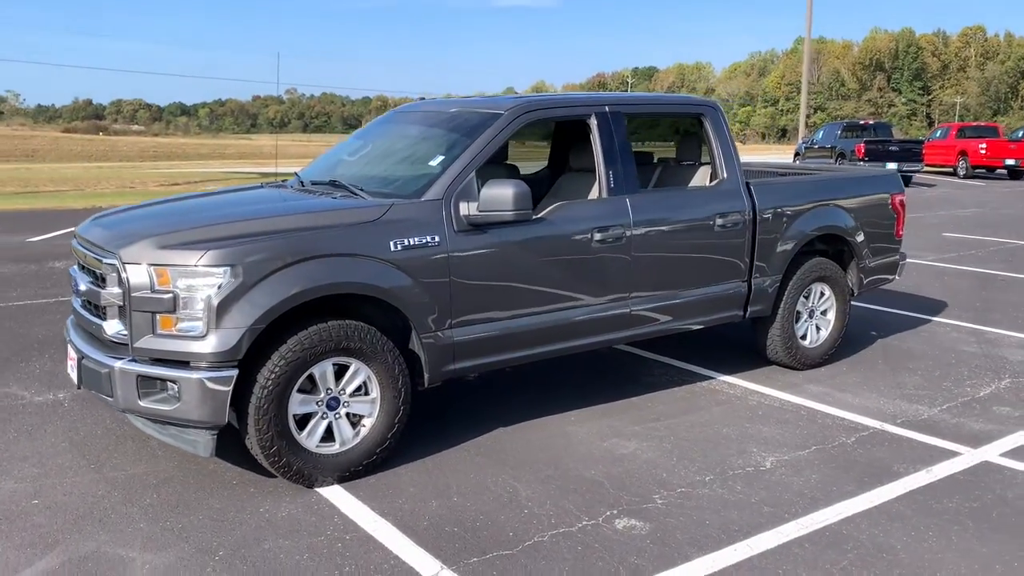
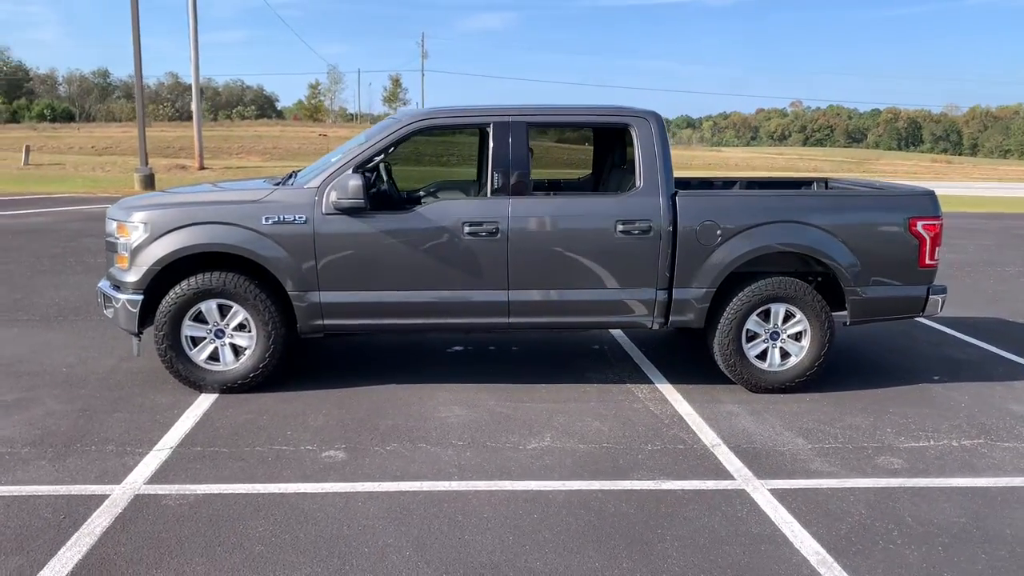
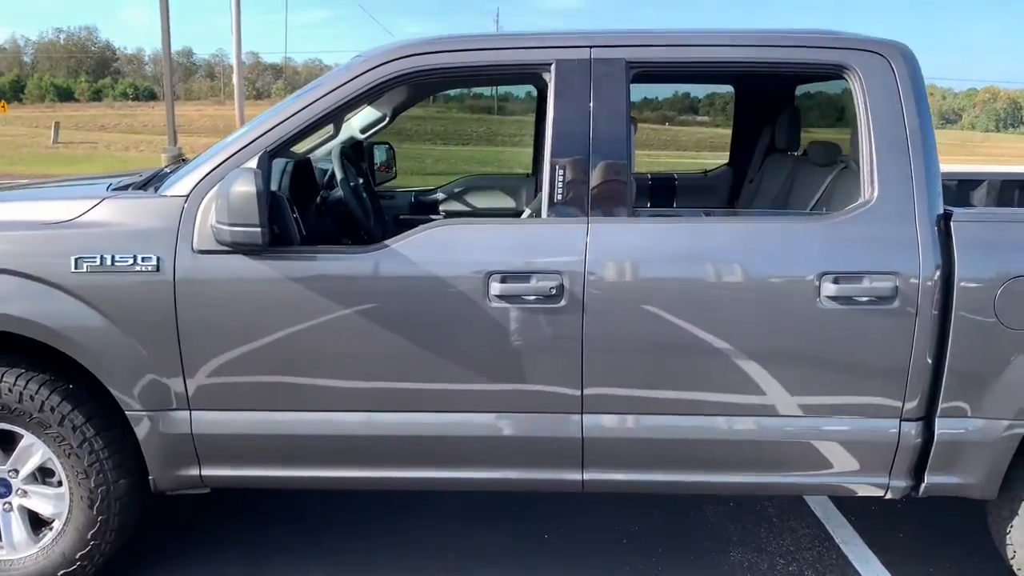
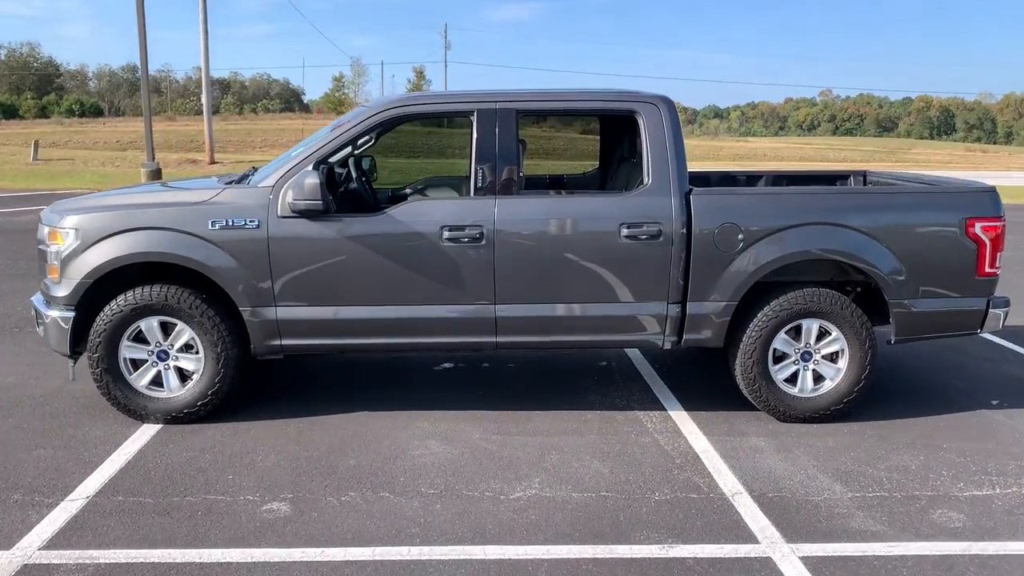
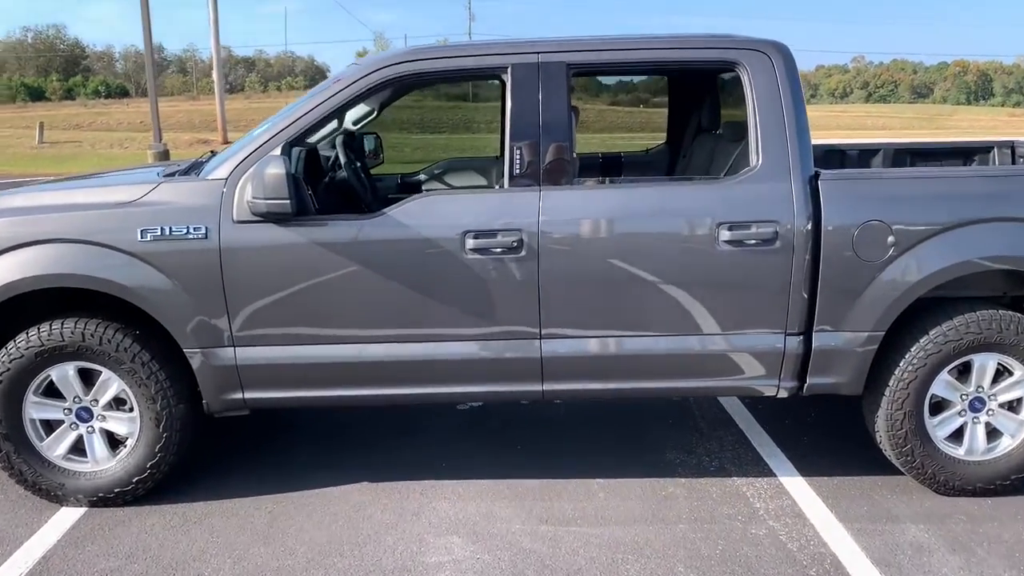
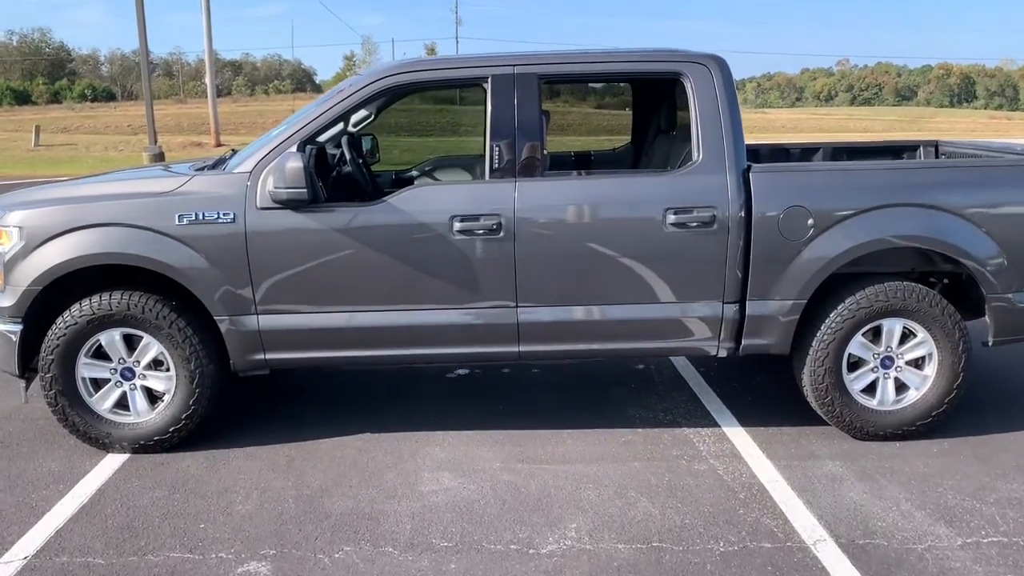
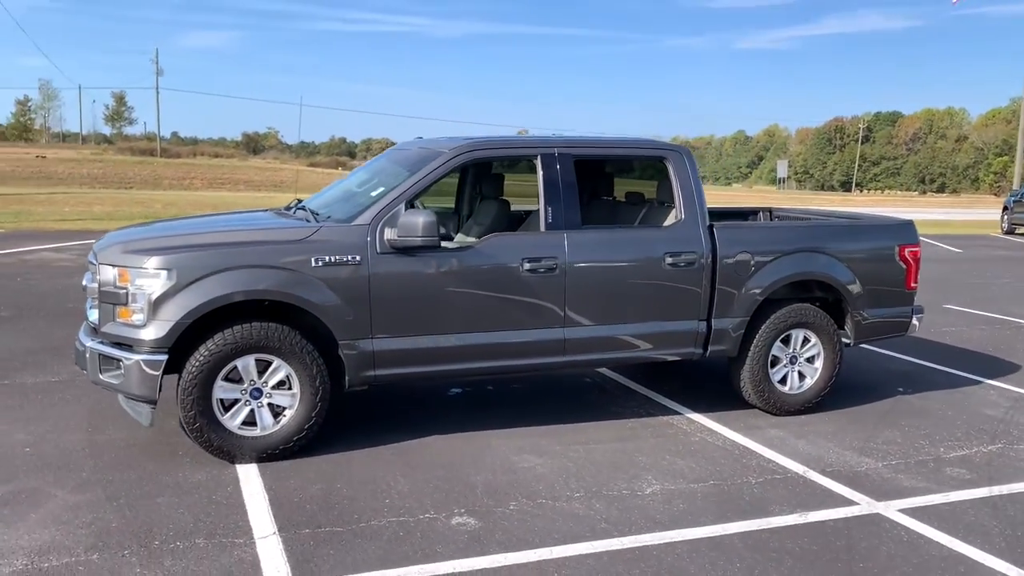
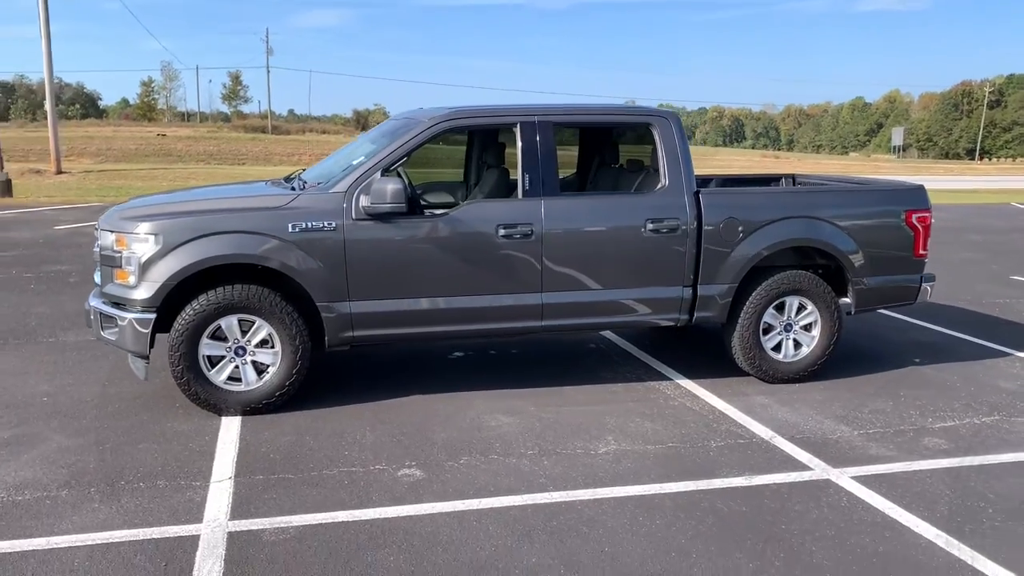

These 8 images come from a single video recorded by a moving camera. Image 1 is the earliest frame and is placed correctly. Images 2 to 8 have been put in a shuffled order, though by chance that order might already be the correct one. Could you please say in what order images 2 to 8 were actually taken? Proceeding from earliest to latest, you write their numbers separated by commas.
7, 8, 2, 4, 6, 5, 3
